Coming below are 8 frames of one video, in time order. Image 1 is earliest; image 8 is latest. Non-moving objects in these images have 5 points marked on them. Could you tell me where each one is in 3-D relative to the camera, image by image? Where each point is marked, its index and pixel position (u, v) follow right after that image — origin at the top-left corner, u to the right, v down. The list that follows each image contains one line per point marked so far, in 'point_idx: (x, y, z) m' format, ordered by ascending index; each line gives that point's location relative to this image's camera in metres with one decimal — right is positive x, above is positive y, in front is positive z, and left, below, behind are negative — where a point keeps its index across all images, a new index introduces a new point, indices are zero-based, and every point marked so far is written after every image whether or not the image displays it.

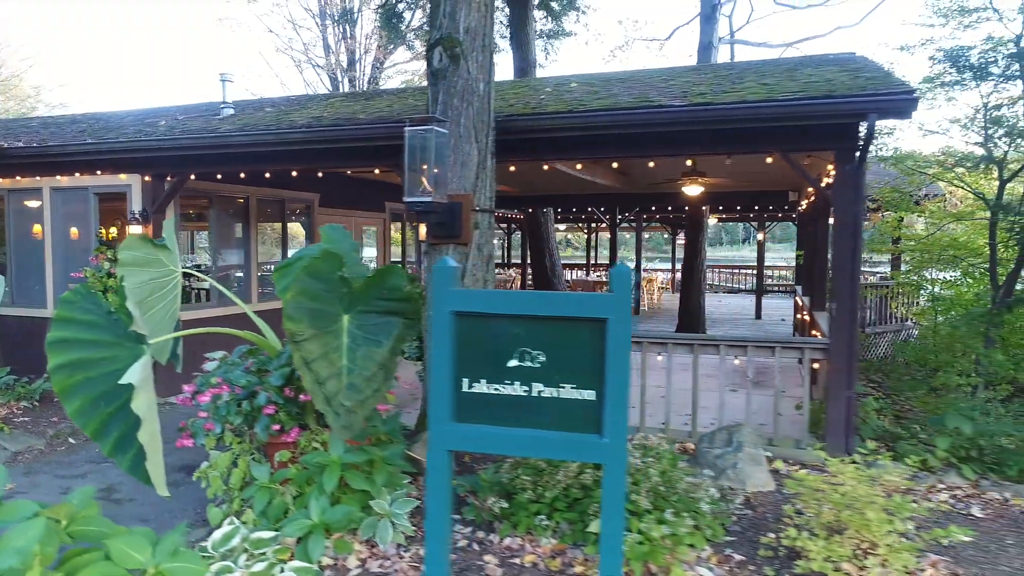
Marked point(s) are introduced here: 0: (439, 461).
0: (-0.2, -0.6, +2.3) m
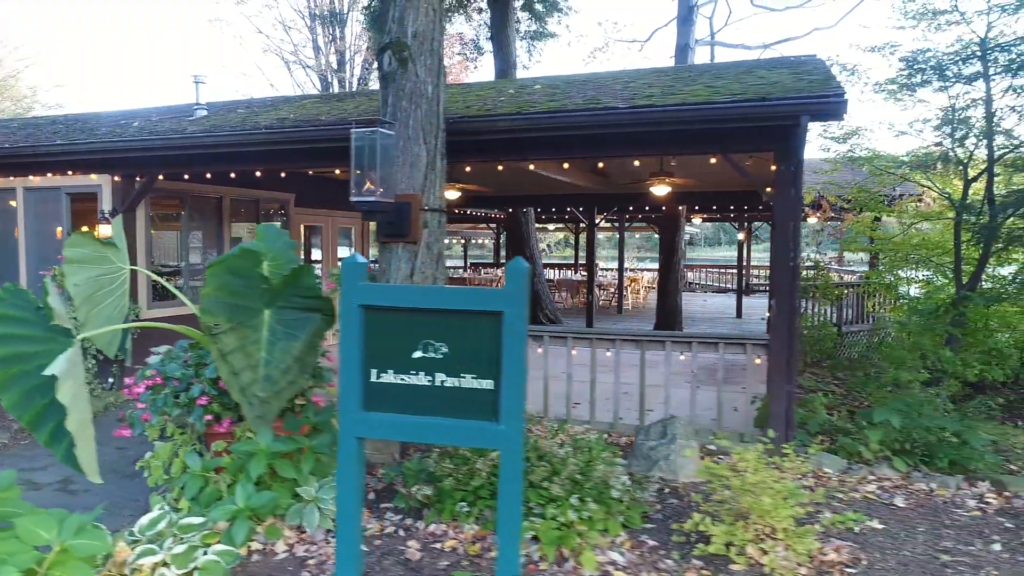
0: (-0.6, -0.6, +2.4) m
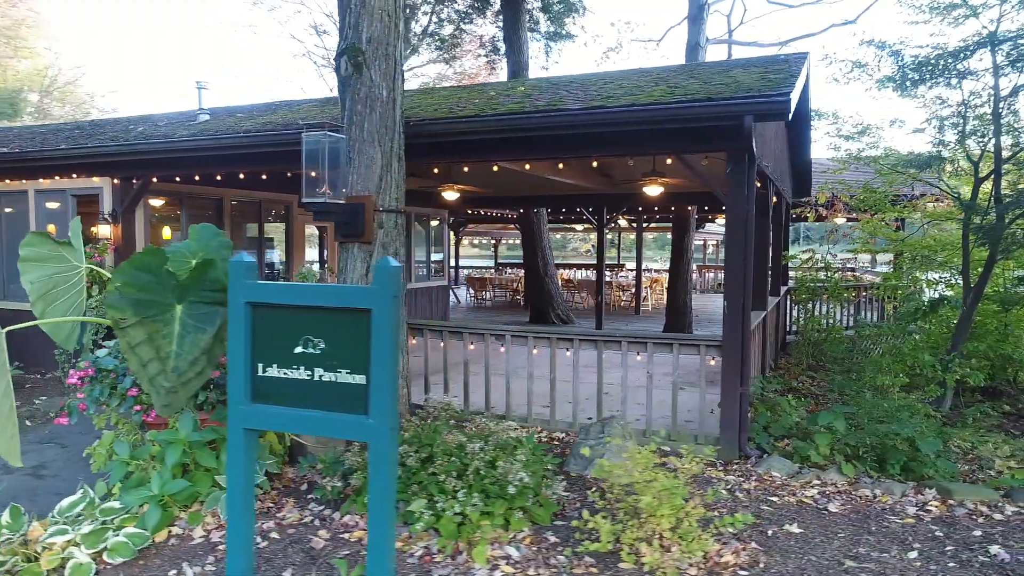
0: (-1.0, -0.6, +2.6) m
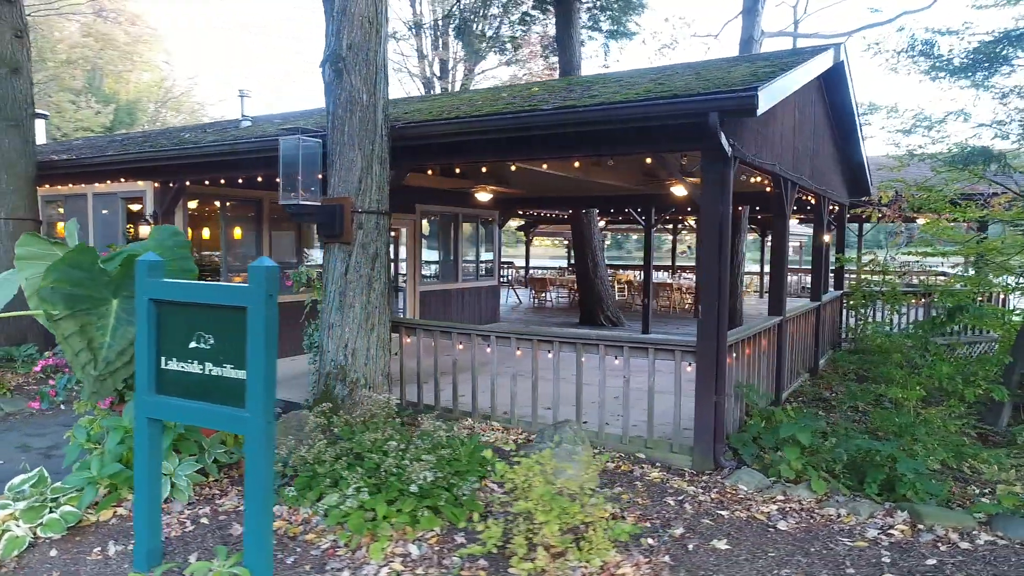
0: (-1.4, -0.5, +2.7) m
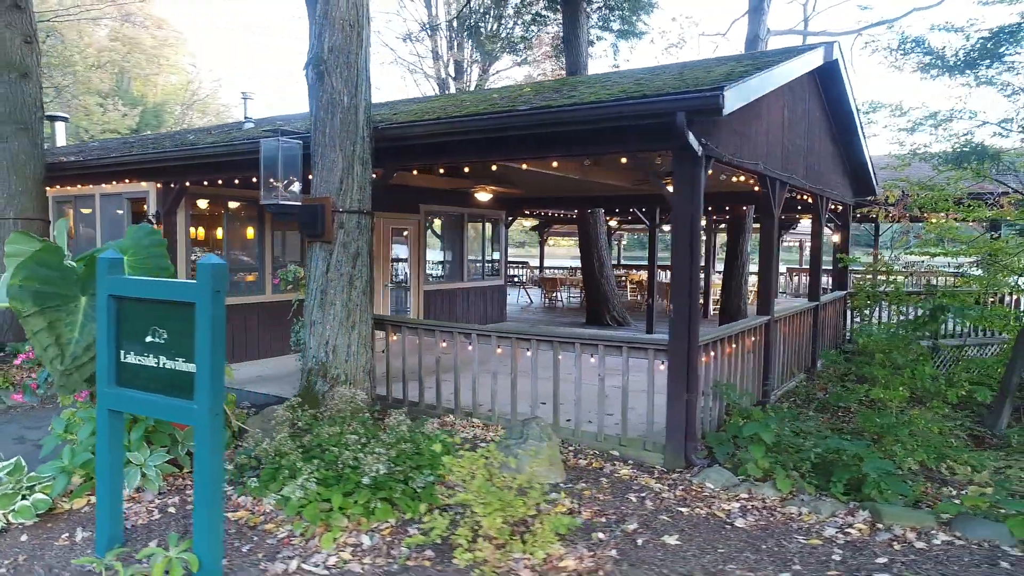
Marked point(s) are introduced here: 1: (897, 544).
0: (-1.6, -0.5, +2.8) m
1: (+1.7, -1.1, +3.2) m
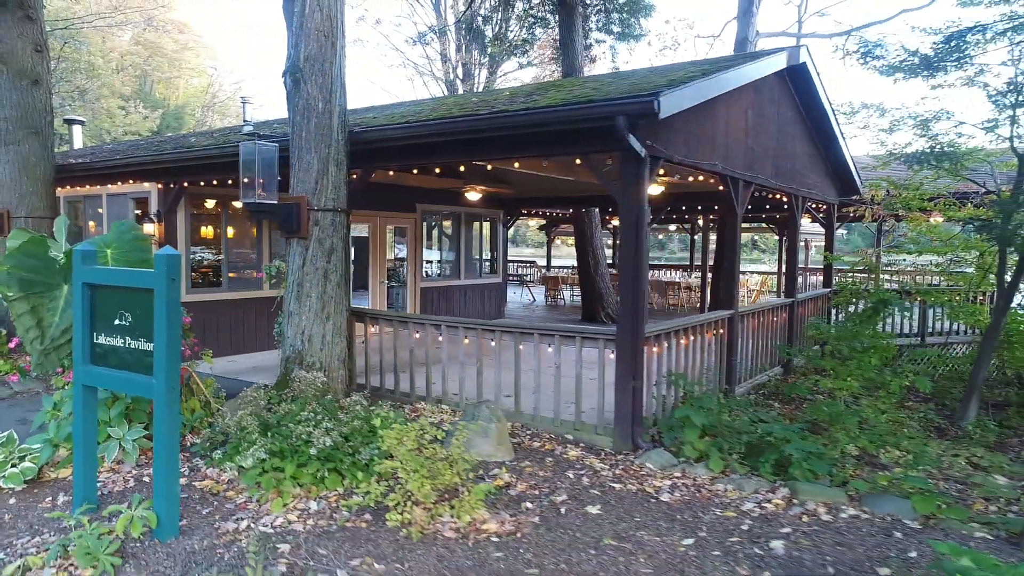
0: (-1.9, -0.5, +3.2) m
1: (+1.4, -1.1, +3.4) m
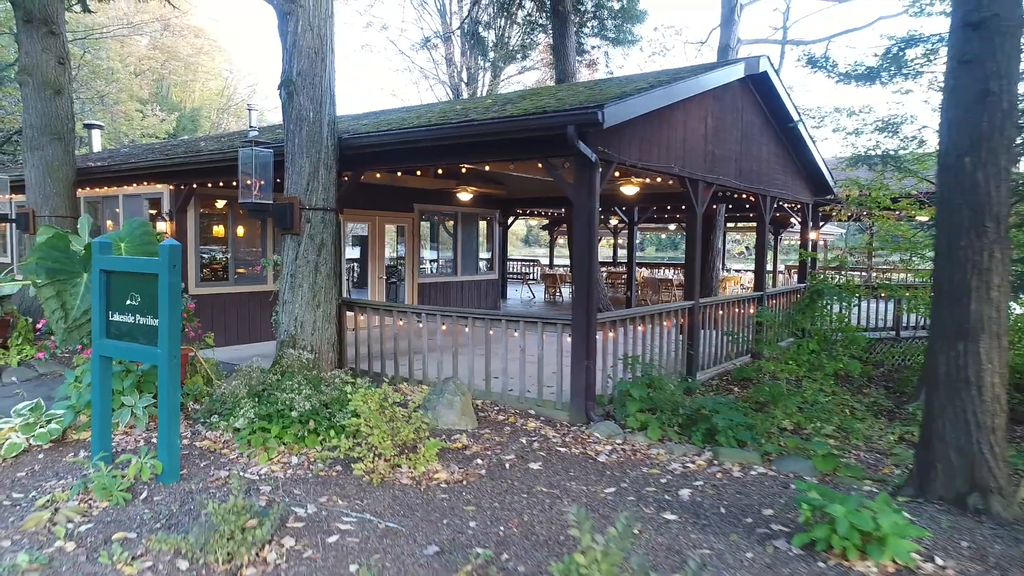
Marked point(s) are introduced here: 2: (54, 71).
0: (-2.2, -0.4, +3.8) m
1: (+1.2, -1.0, +3.9) m
2: (-5.1, +2.4, +7.9) m
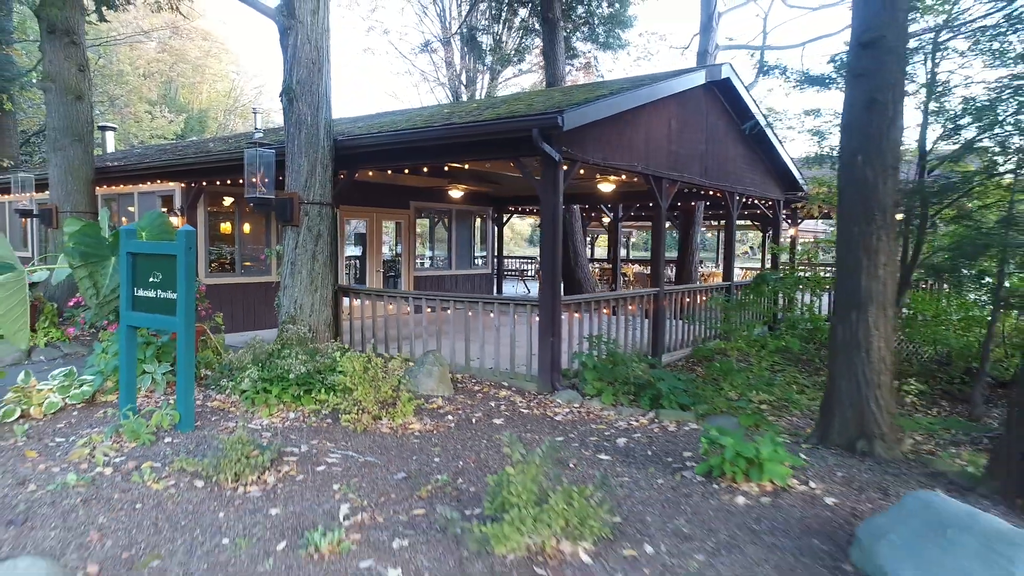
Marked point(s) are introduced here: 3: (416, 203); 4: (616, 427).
0: (-2.4, -0.3, +4.4) m
1: (+0.9, -0.9, +4.6) m
2: (-5.3, +2.6, +8.6) m
3: (-1.6, +1.4, +11.8) m
4: (+0.7, -0.9, +4.6) m
